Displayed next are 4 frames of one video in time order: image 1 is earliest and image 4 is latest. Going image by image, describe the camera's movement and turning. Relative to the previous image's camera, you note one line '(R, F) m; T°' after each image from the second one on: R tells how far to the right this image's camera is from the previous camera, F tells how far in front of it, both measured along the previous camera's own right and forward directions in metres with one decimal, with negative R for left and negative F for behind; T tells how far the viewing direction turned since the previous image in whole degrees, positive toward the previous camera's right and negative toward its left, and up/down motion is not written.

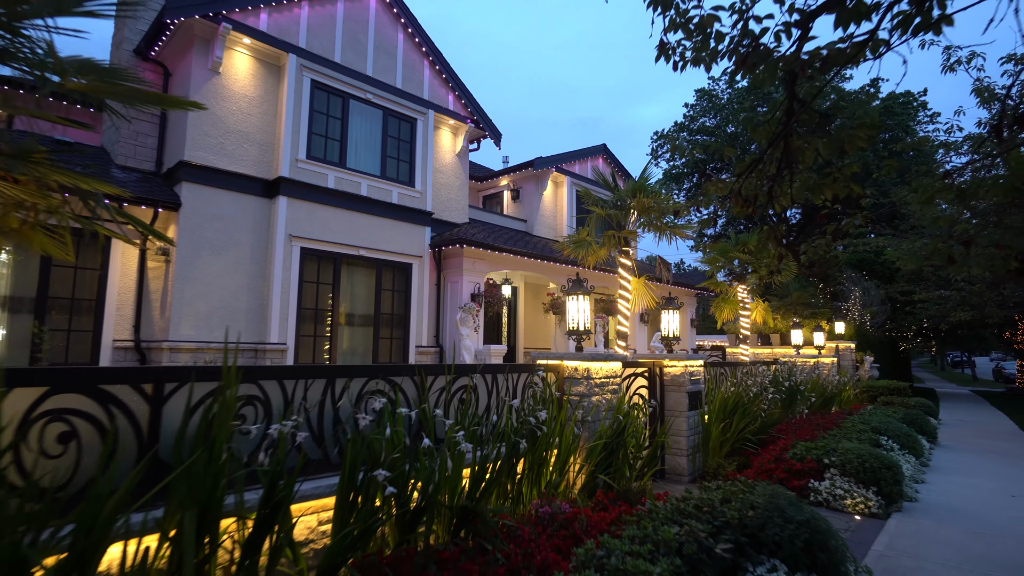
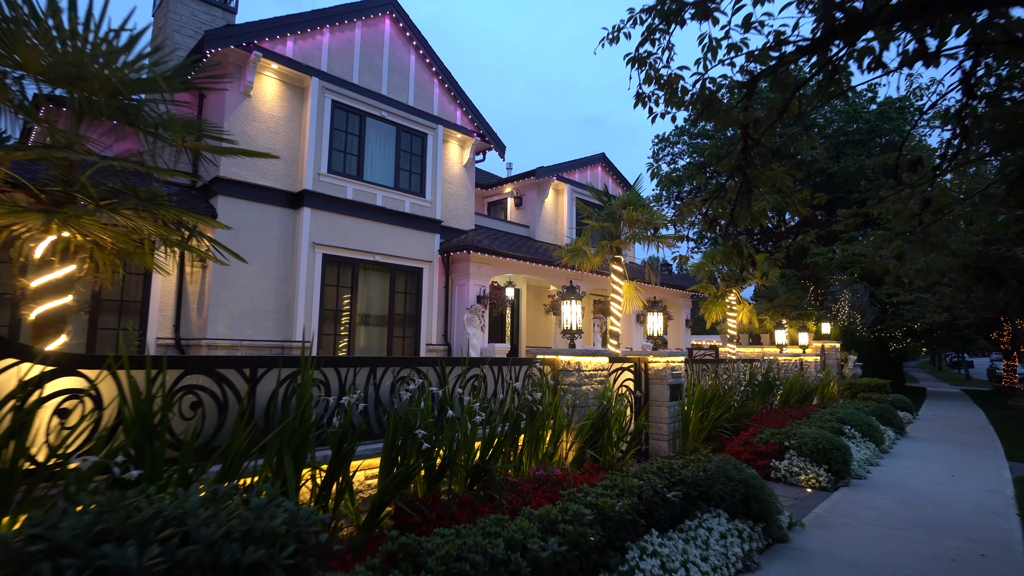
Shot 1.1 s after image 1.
(0.0, -1.0) m; 0°
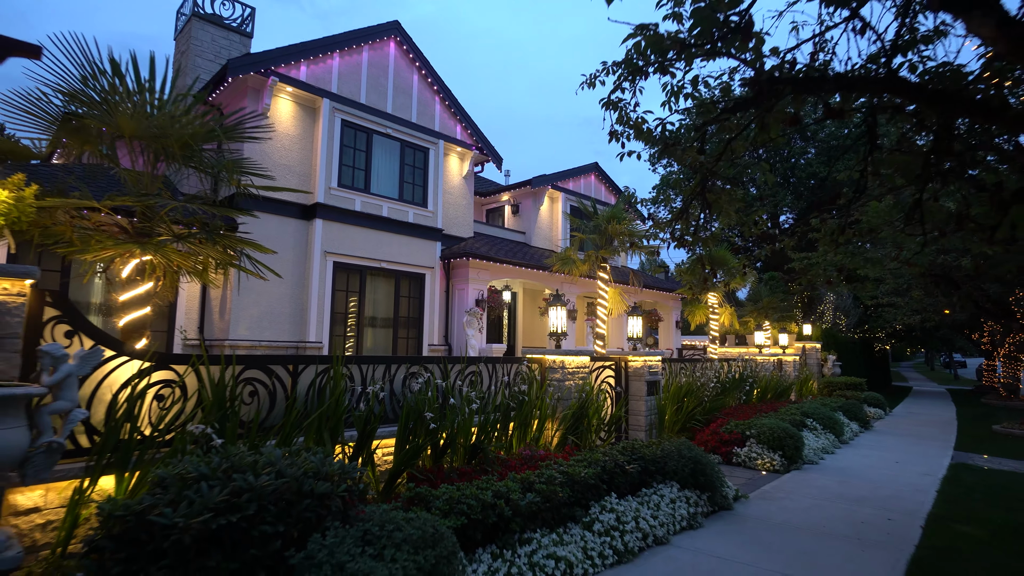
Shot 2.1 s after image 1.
(+0.1, -1.0) m; 0°
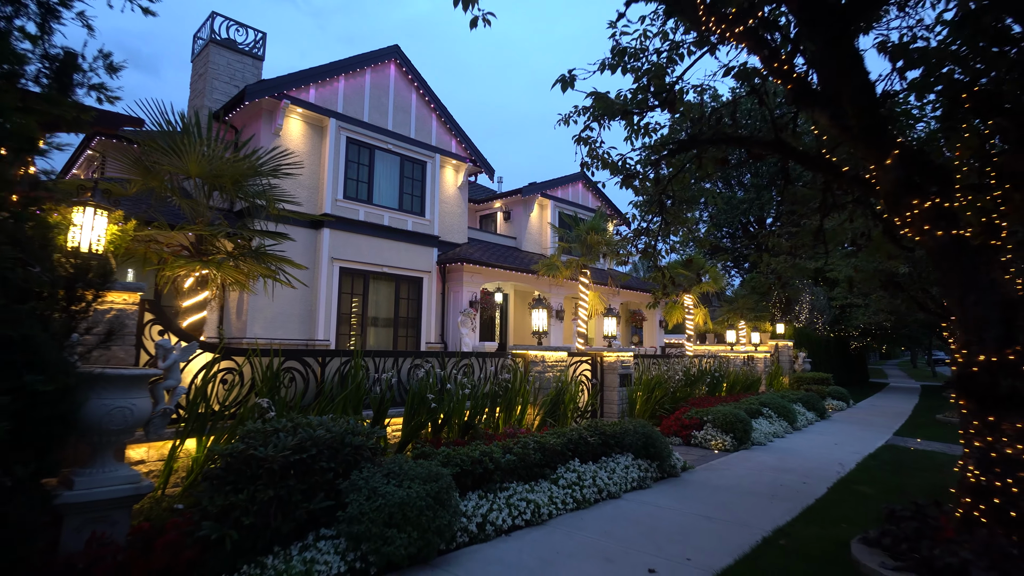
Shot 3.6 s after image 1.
(+0.1, -1.2) m; 0°
